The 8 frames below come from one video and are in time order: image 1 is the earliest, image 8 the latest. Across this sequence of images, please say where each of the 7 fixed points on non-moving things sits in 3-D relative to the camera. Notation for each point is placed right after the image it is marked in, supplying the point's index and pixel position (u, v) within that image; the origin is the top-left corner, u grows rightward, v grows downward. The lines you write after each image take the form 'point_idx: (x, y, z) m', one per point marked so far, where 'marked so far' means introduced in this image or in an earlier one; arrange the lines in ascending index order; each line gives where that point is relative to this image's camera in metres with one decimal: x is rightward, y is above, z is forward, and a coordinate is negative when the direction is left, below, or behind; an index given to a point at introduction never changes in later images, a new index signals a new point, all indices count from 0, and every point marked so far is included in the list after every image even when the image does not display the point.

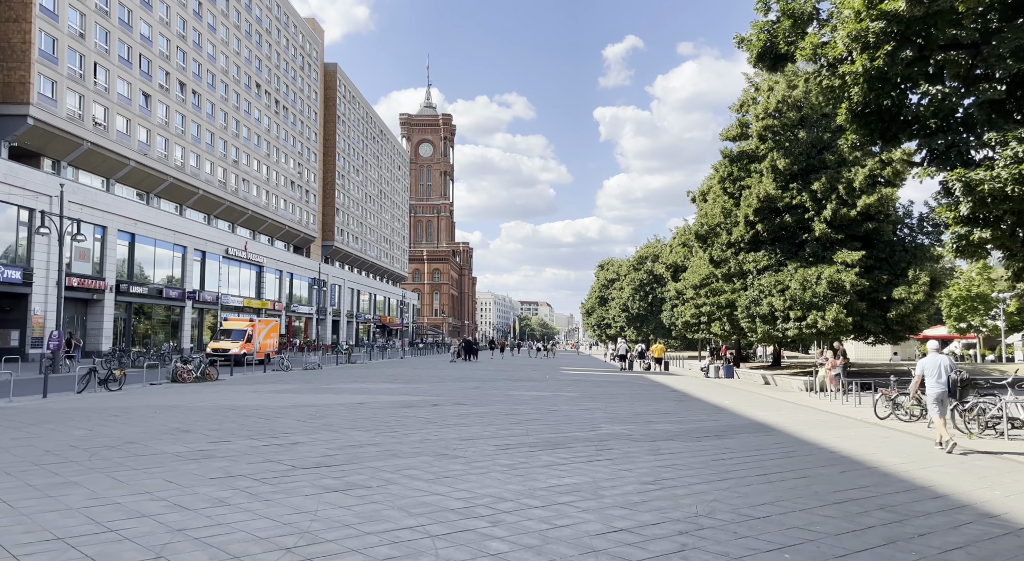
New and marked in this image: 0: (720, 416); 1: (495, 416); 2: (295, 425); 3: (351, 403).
0: (+4.6, -2.9, +15.6) m
1: (-0.4, -2.7, +14.6) m
2: (-3.7, -2.5, +12.3) m
3: (-3.7, -2.8, +16.6) m
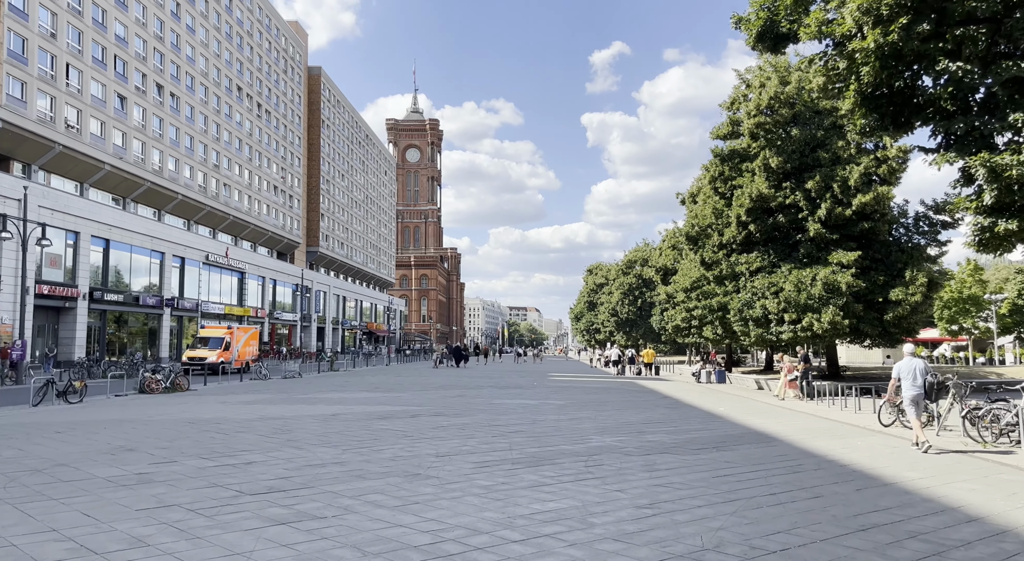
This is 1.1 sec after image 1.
0: (+4.2, -2.9, +14.6) m
1: (-0.7, -2.8, +13.6) m
2: (-4.0, -2.5, +11.2) m
3: (-4.1, -2.9, +15.5) m
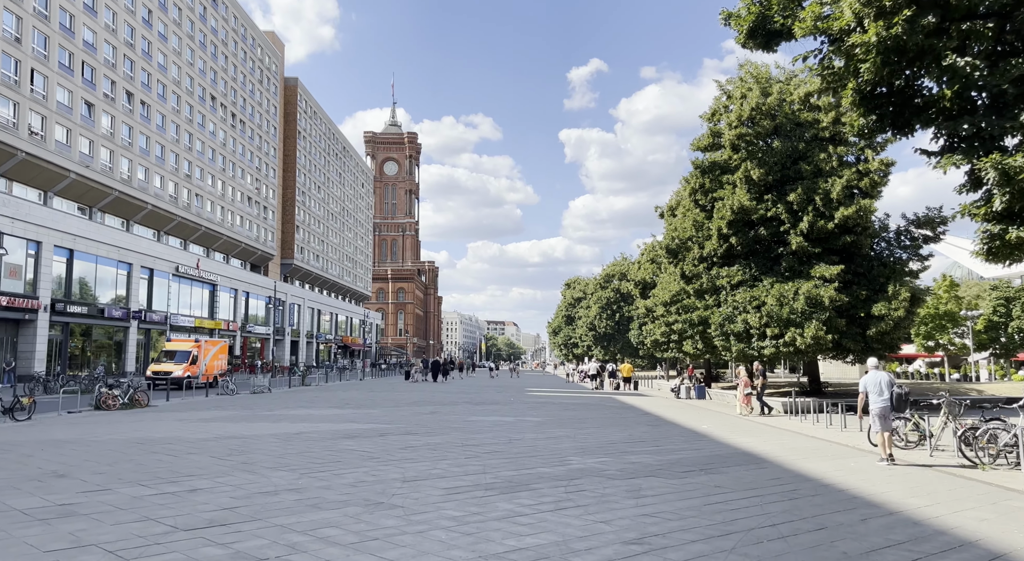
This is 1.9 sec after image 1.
0: (+3.7, -3.2, +13.9) m
1: (-1.1, -3.0, +12.7) m
2: (-4.4, -2.6, +10.3) m
3: (-4.6, -3.1, +14.5) m
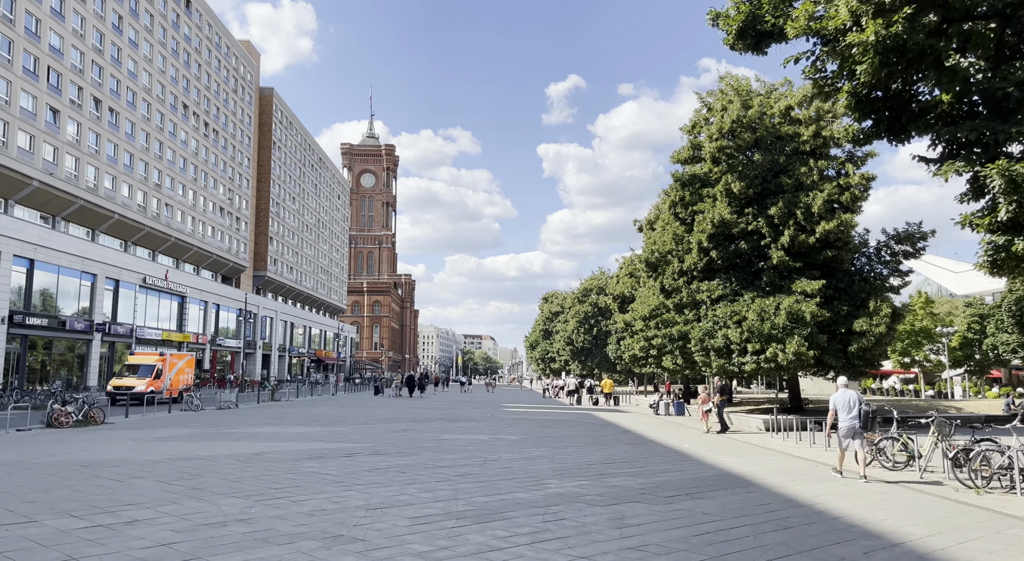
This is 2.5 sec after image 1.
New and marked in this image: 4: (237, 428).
0: (+3.3, -3.4, +13.3) m
1: (-1.6, -3.1, +12.0) m
2: (-4.7, -2.7, +9.4) m
3: (-5.1, -3.3, +13.7) m
4: (-7.6, -4.1, +19.9) m
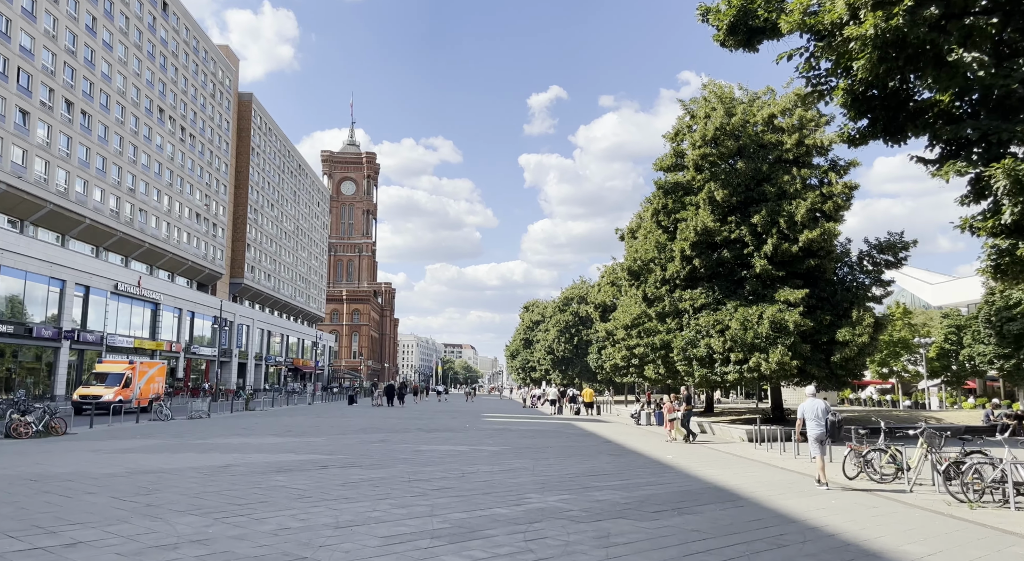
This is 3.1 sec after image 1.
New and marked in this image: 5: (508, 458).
0: (+2.9, -3.5, +12.9) m
1: (-1.9, -3.2, +11.4) m
2: (-5.0, -2.8, +8.8) m
3: (-5.4, -3.4, +13.0) m
4: (-8.2, -4.2, +19.2) m
5: (-0.1, -3.9, +15.7) m
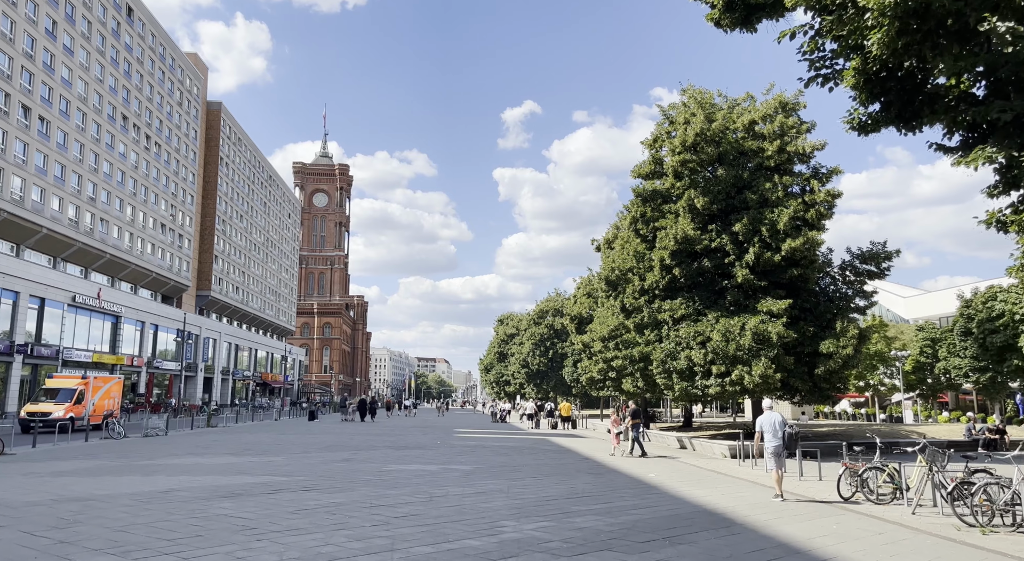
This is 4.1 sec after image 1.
0: (+2.4, -3.6, +11.9) m
1: (-2.3, -3.3, +10.2) m
2: (-5.3, -2.8, +7.5) m
3: (-5.9, -3.5, +11.7) m
4: (-8.8, -4.4, +17.8) m
5: (-0.6, -4.0, +14.6) m
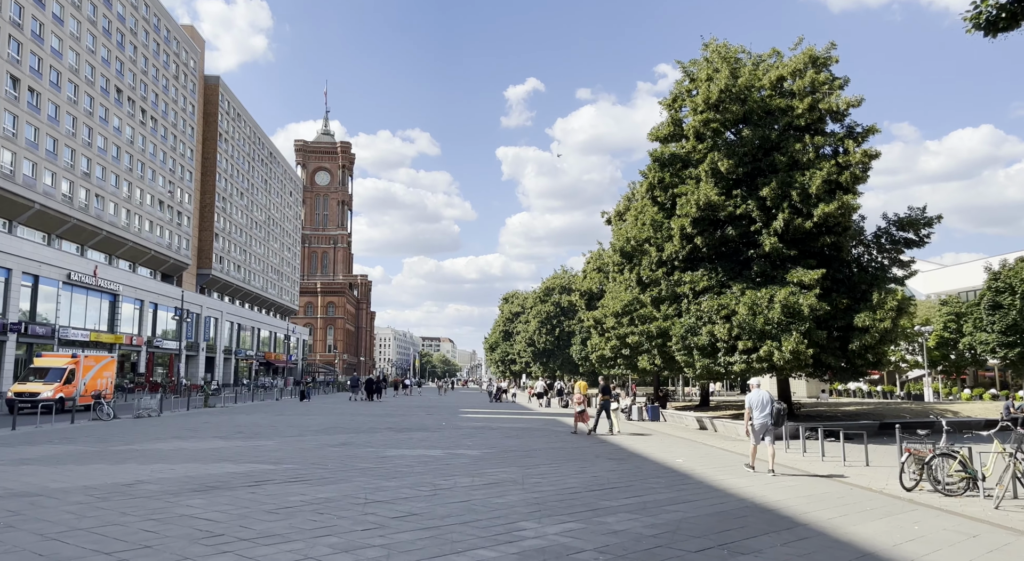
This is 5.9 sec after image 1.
0: (+2.7, -3.1, +10.3) m
1: (-2.1, -2.8, +8.7) m
2: (-5.1, -2.3, +6.0) m
3: (-5.6, -2.9, +10.2) m
4: (-8.6, -3.7, +16.3) m
5: (-0.4, -3.4, +13.1) m
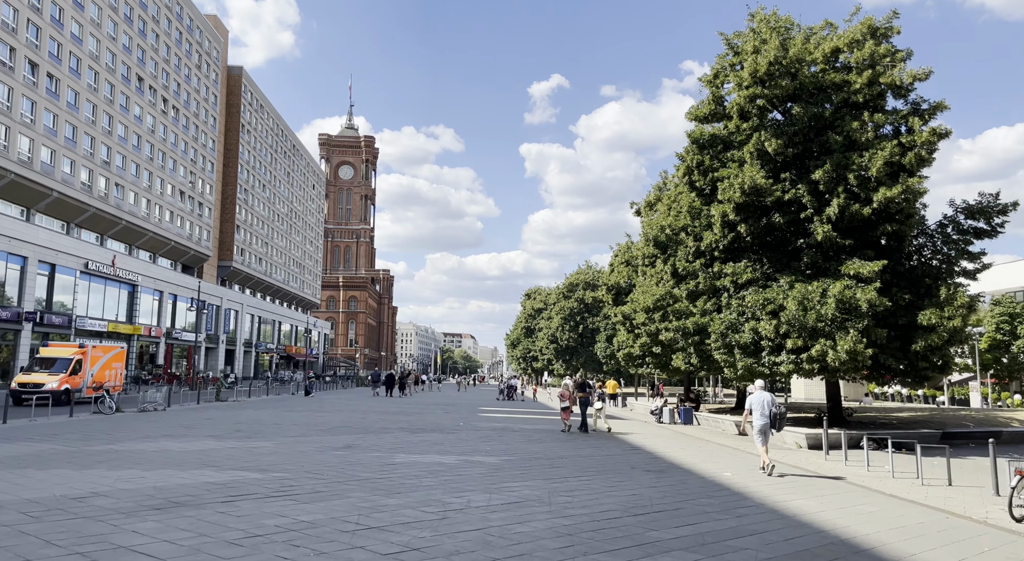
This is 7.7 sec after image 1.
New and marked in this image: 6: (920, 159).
0: (+3.0, -2.8, +8.4) m
1: (-1.8, -2.5, +6.9) m
2: (-4.9, -2.1, +4.3) m
3: (-5.4, -2.6, +8.6) m
4: (-8.1, -3.3, +14.7) m
5: (0.0, -3.1, +11.3) m
6: (+10.8, +3.2, +19.1) m
